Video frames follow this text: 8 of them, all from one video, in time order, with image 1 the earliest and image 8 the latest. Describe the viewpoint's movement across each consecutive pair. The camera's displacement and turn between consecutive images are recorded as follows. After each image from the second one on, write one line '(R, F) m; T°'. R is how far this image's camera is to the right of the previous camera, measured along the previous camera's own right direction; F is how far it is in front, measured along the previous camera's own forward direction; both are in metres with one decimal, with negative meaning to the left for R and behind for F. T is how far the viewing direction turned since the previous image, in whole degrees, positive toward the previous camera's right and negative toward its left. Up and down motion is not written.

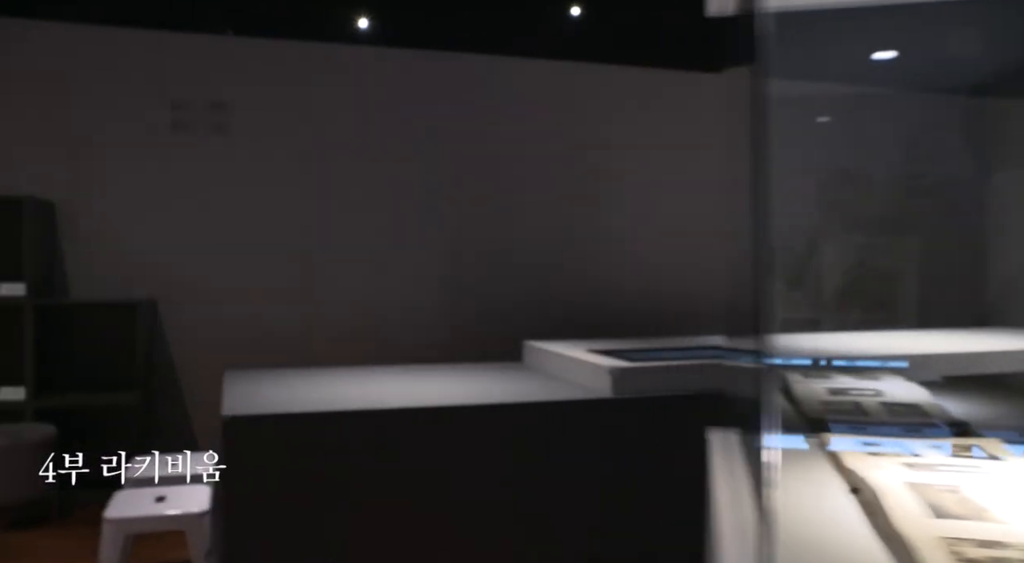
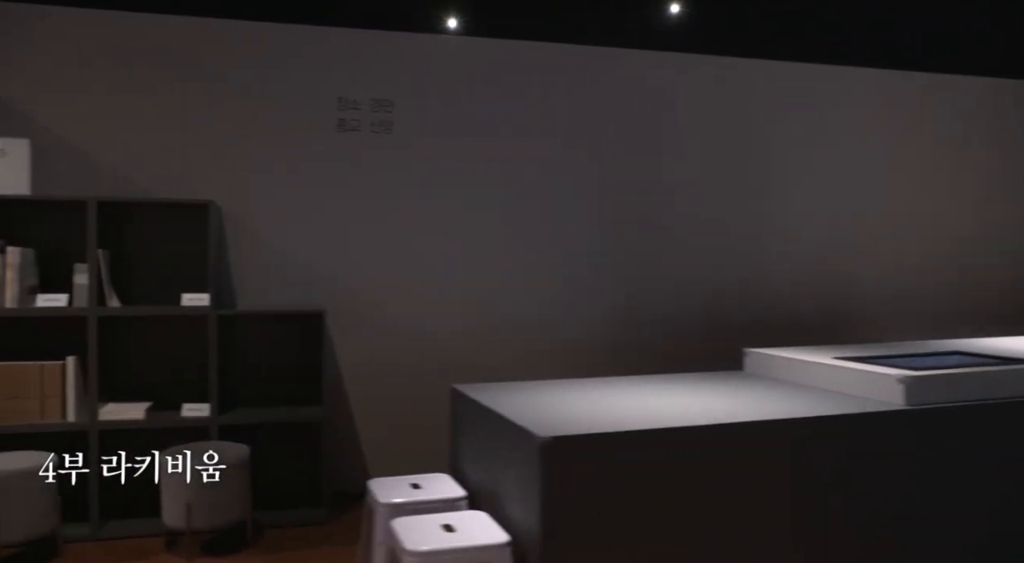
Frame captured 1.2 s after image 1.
(-0.9, +0.2) m; 0°
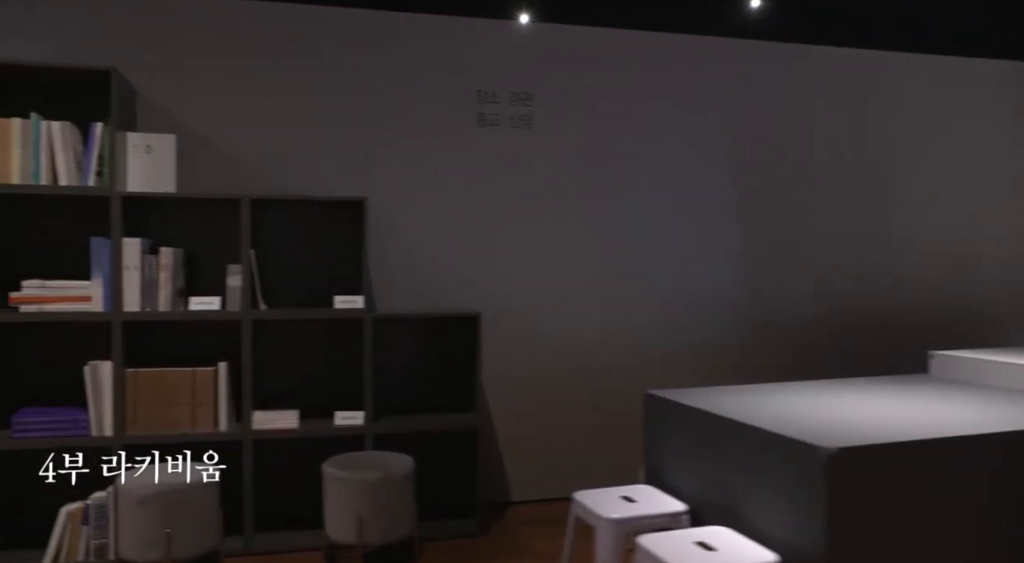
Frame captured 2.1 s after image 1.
(-0.7, +0.2) m; 0°
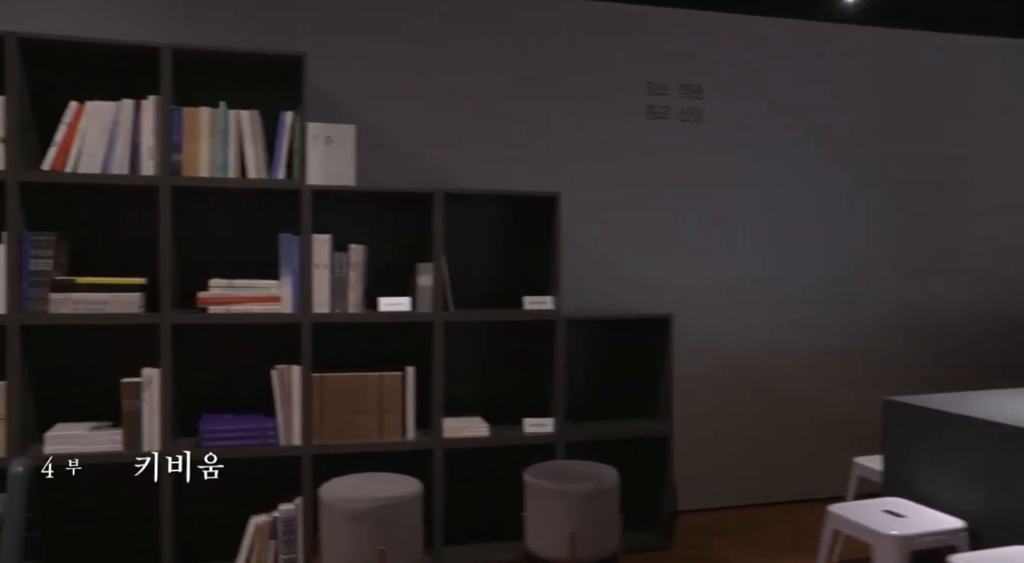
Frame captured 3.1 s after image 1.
(-0.8, +0.2) m; 0°
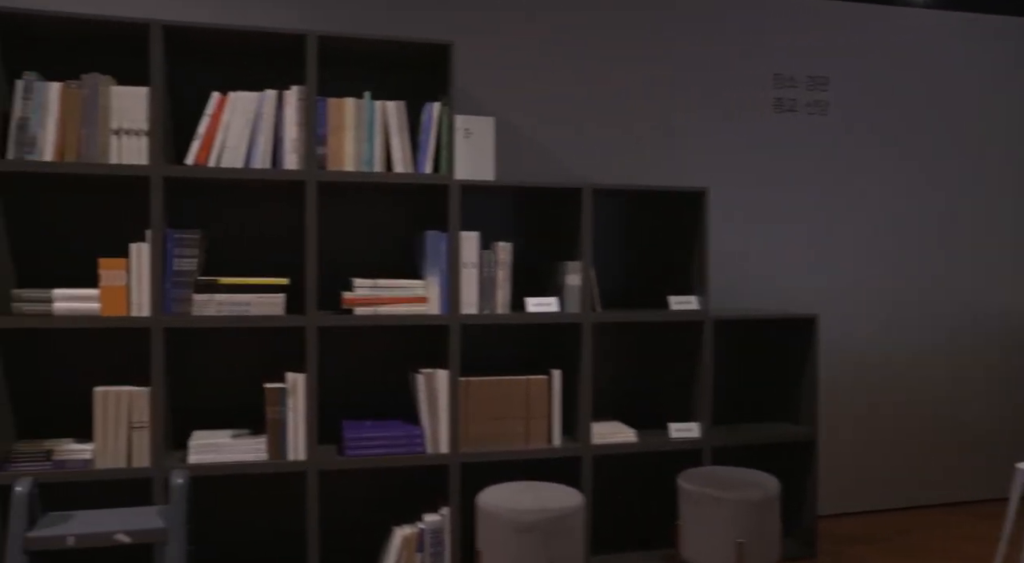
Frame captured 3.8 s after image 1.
(-0.5, +0.1) m; 0°
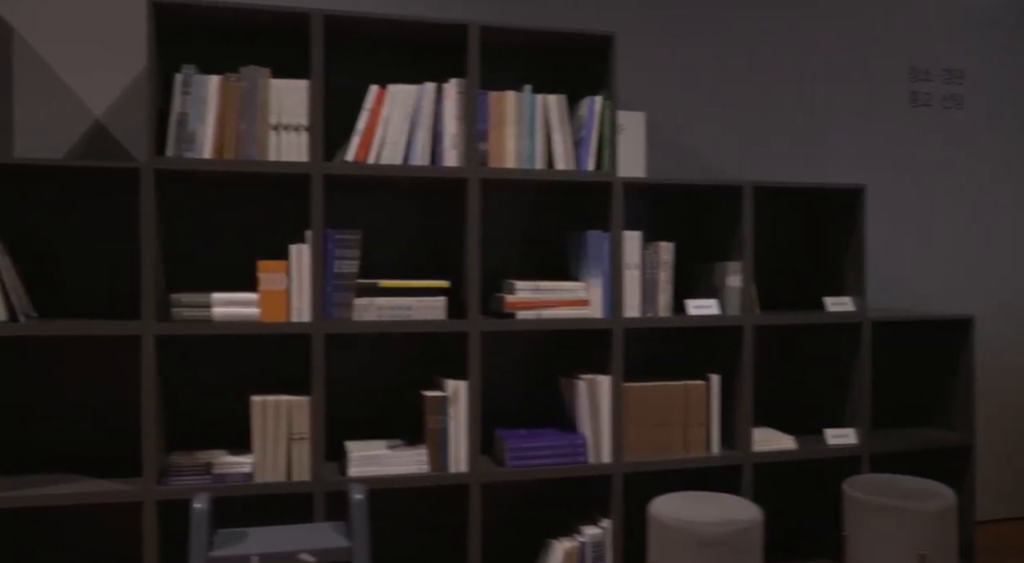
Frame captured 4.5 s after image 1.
(-0.6, +0.1) m; 0°
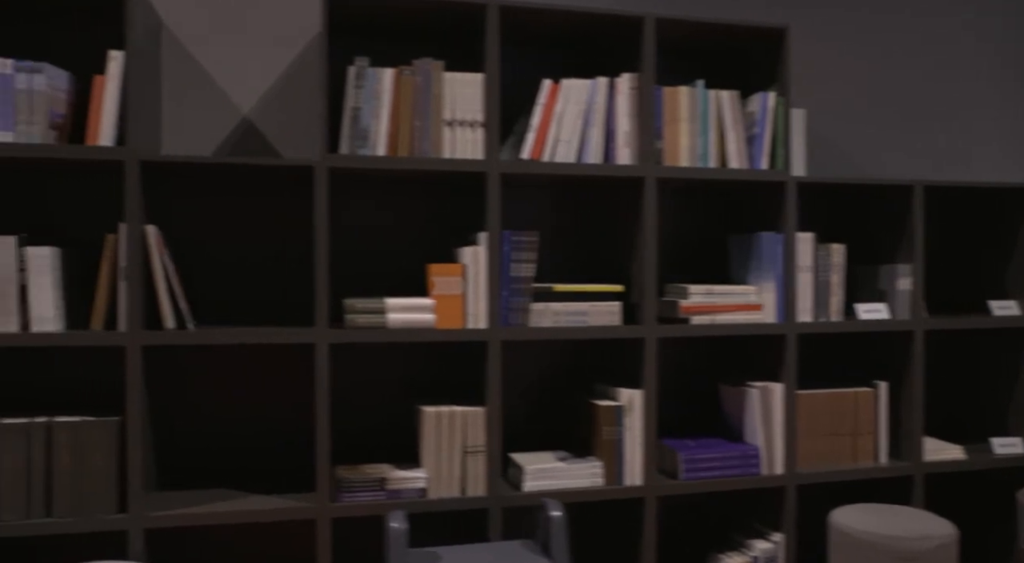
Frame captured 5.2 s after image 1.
(-0.5, +0.1) m; 0°
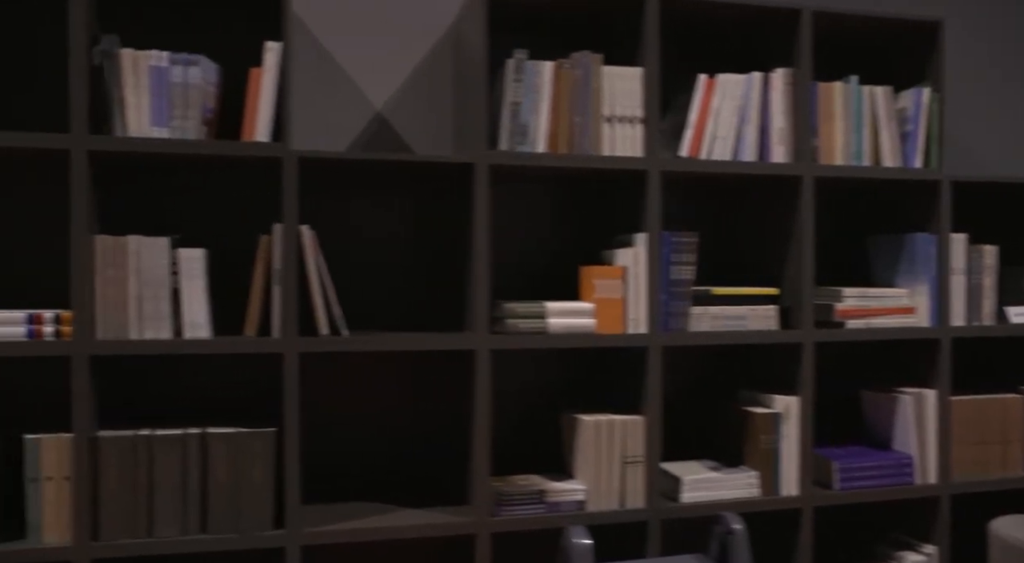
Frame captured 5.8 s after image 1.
(-0.5, +0.1) m; 0°
